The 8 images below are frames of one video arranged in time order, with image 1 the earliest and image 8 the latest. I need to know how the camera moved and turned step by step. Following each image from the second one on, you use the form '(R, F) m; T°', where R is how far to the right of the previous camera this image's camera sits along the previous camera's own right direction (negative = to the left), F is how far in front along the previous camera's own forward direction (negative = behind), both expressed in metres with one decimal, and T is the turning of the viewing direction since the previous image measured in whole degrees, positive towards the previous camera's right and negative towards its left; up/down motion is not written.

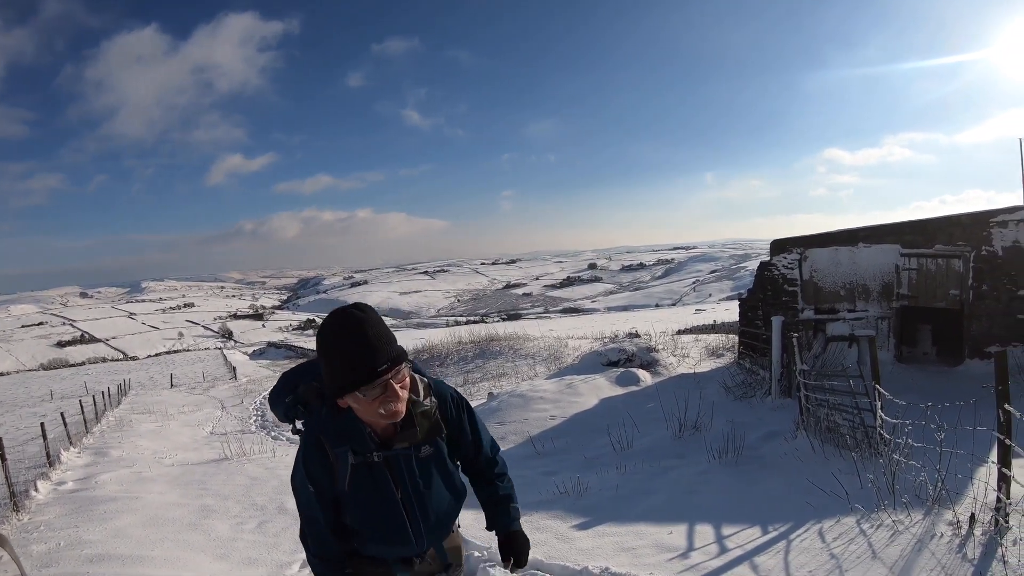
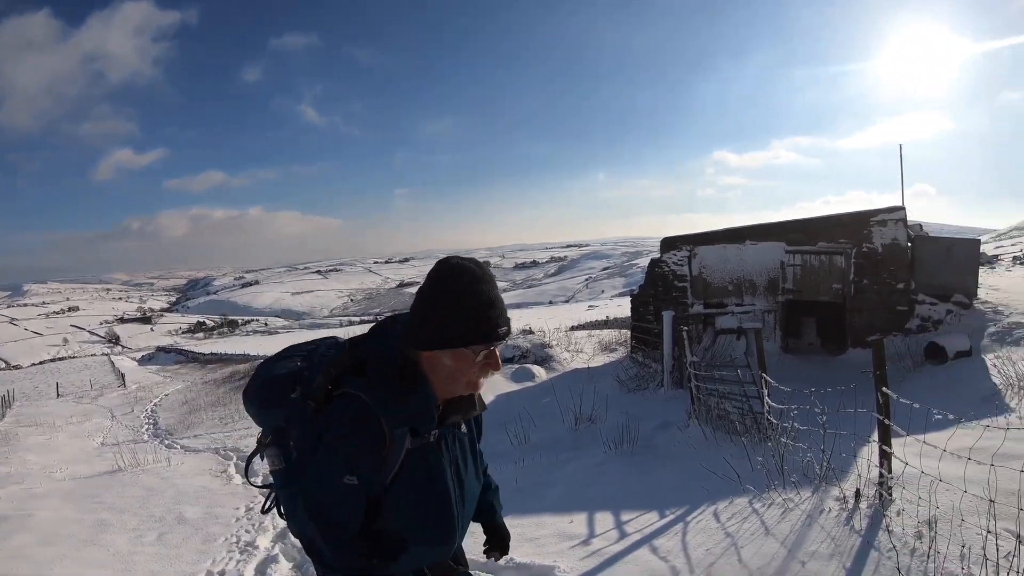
(+0.4, 0.0) m; +5°
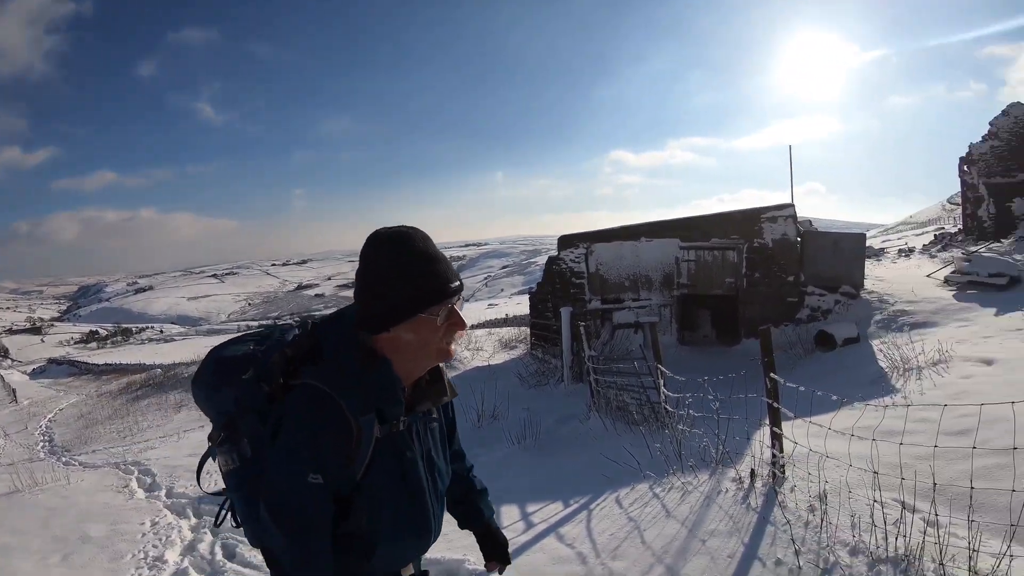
(+0.5, -0.1) m; +4°
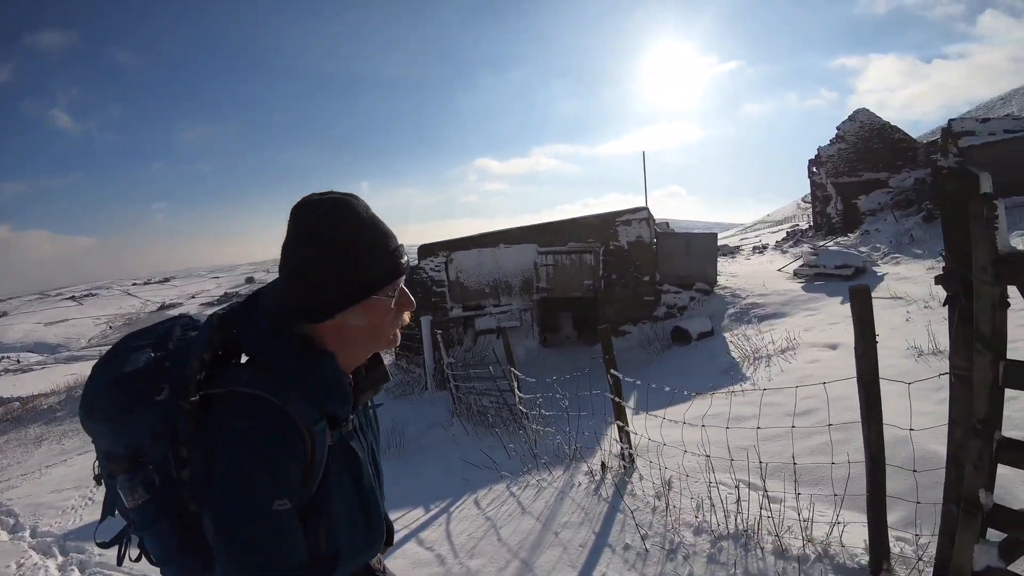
(+0.9, -0.2) m; +5°
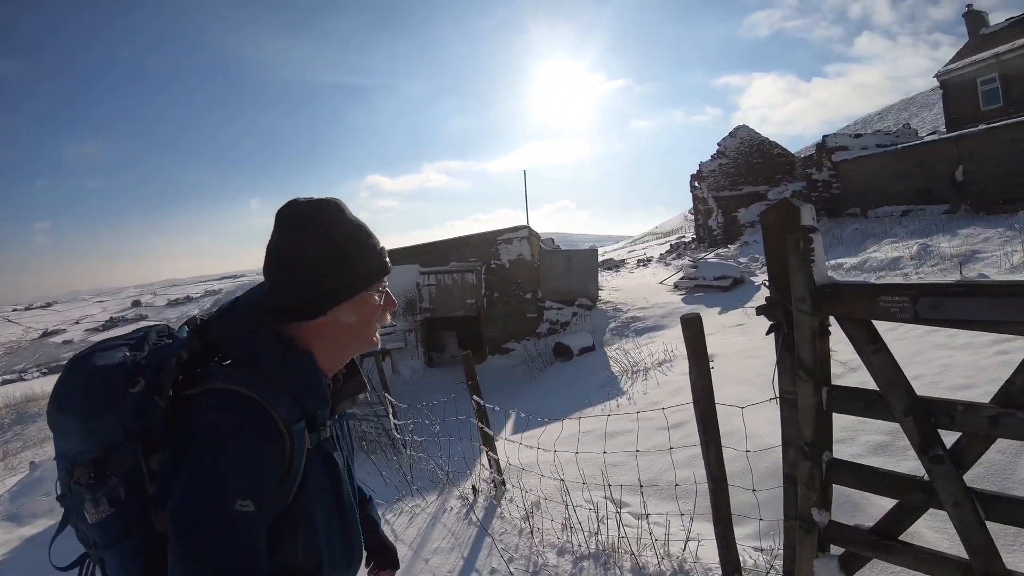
(+0.9, 0.0) m; +5°
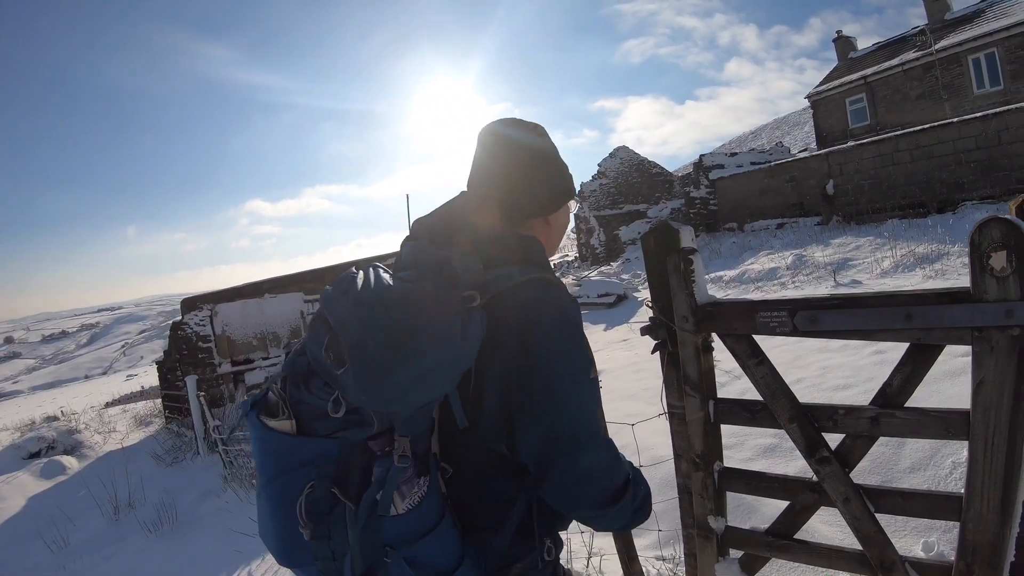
(+0.4, +0.1) m; +8°
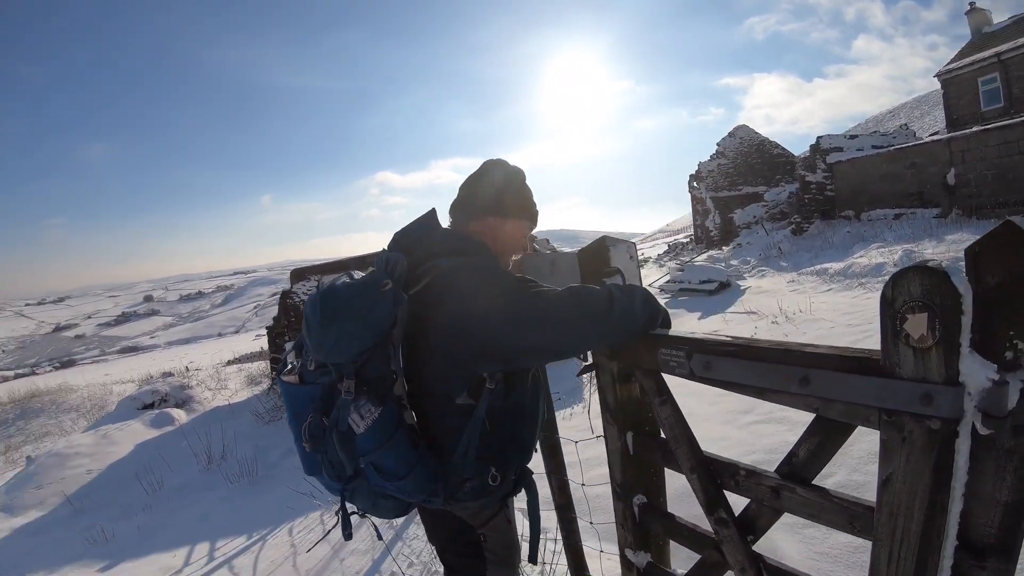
(+0.6, +0.2) m; -10°
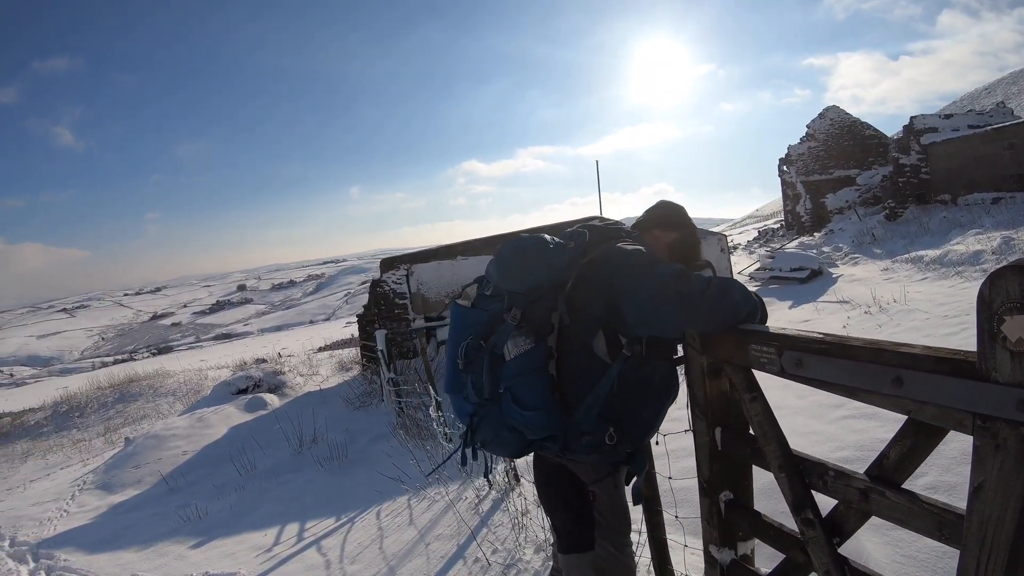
(-0.1, -0.1) m; -6°
